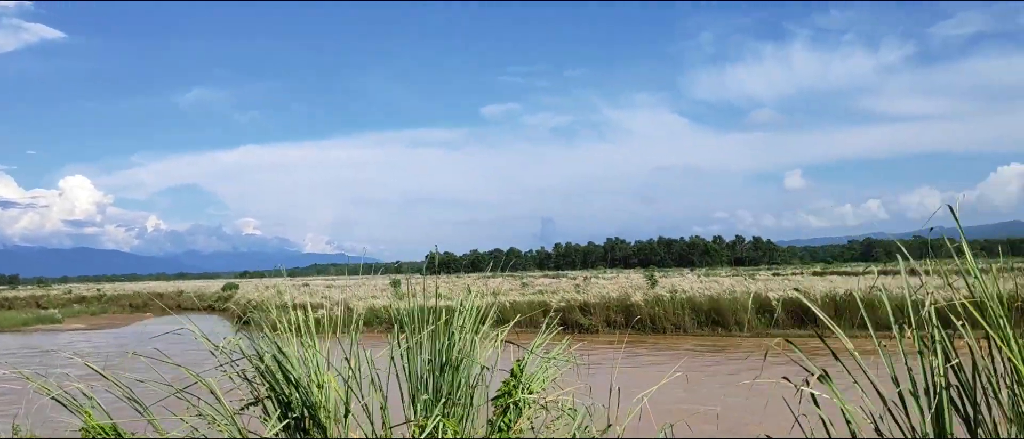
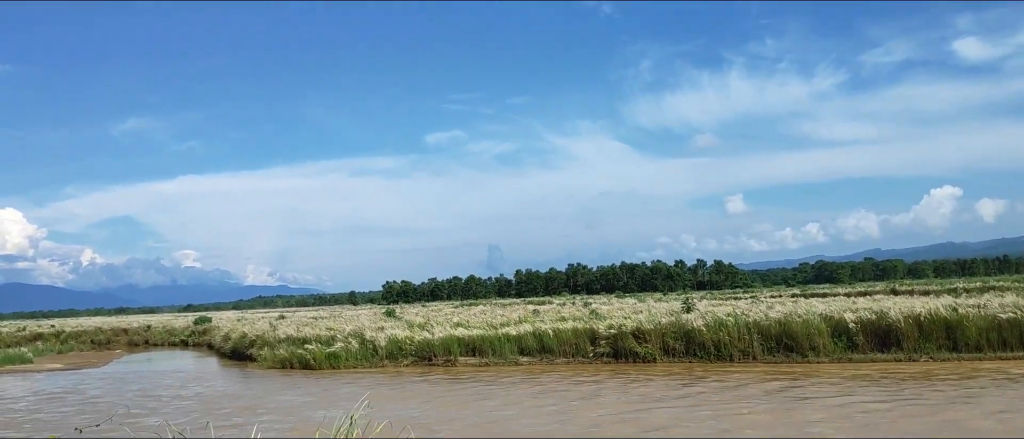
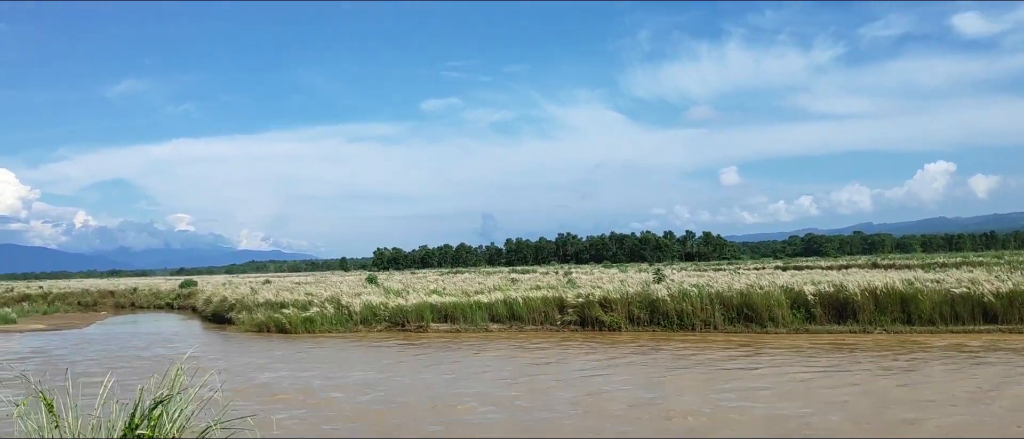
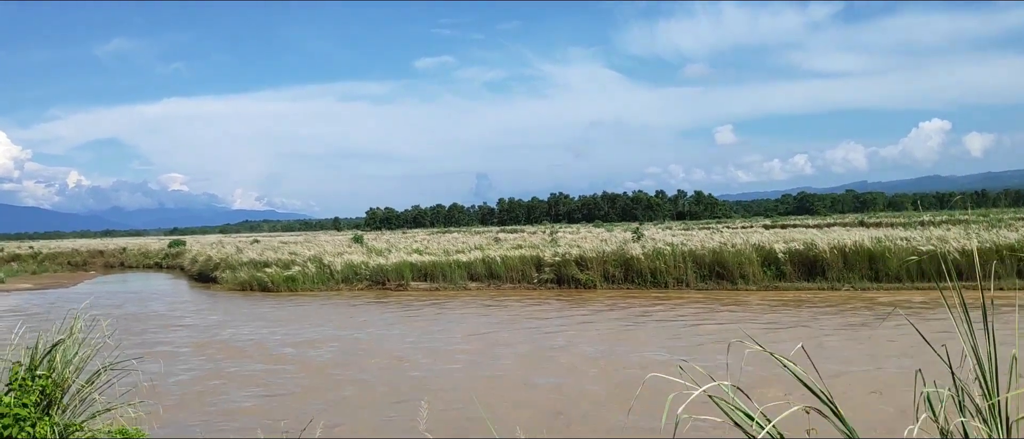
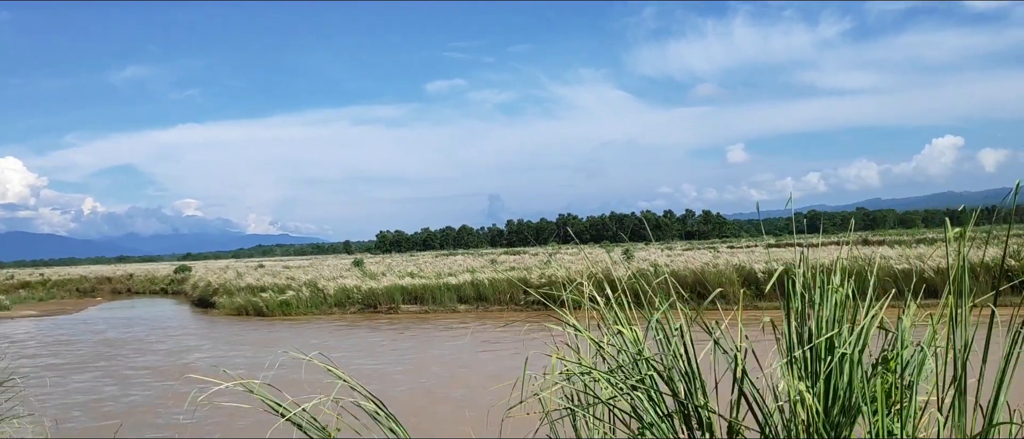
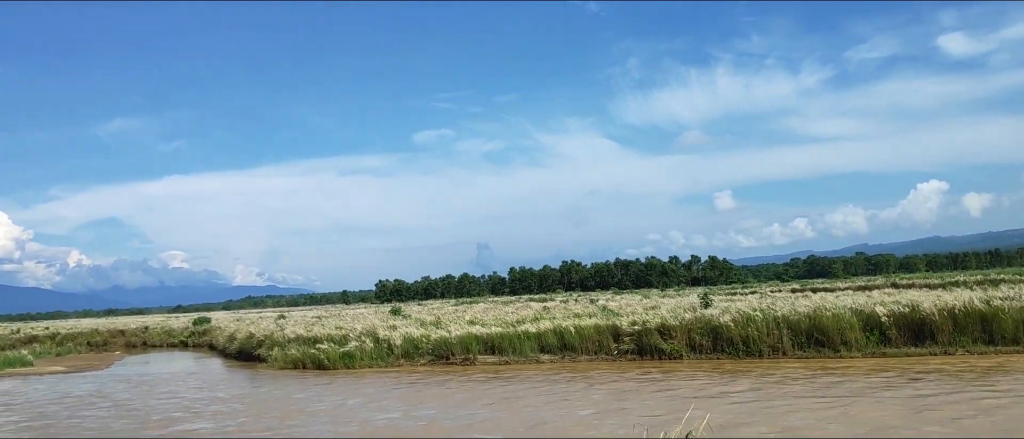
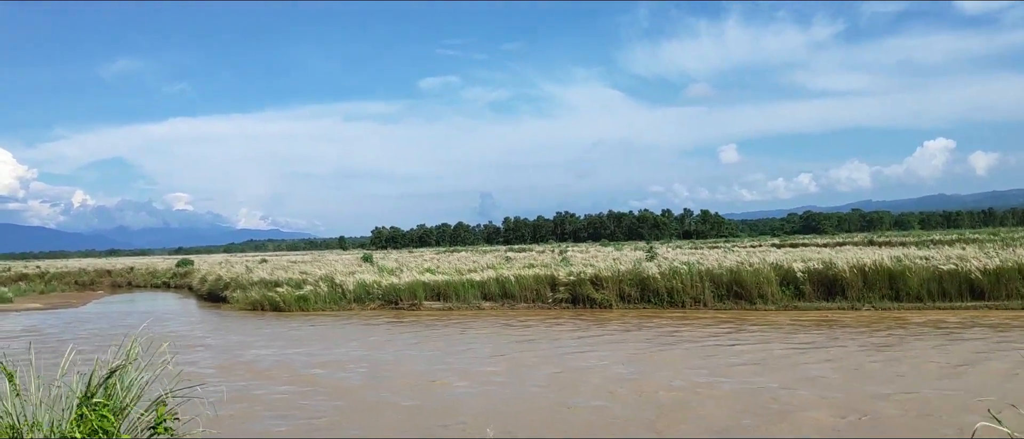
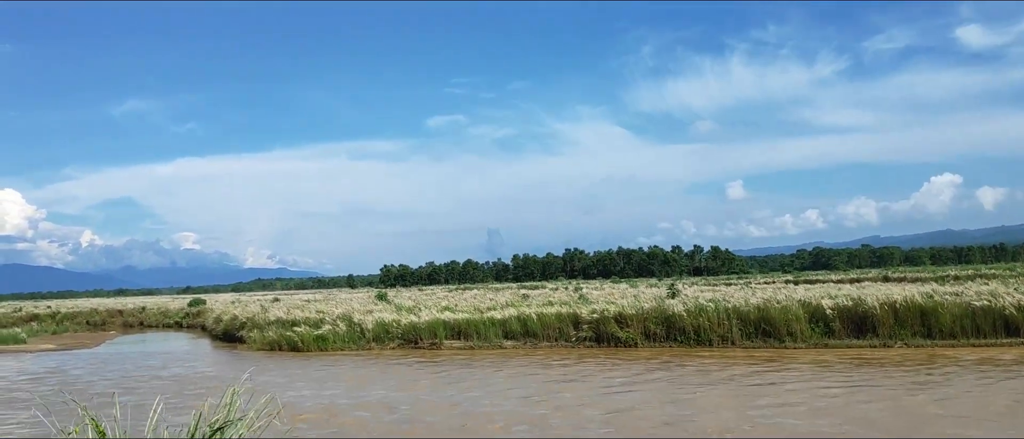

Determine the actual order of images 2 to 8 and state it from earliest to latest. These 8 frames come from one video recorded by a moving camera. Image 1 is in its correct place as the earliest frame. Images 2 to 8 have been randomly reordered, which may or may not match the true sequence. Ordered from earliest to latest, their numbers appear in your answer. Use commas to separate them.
5, 4, 7, 3, 8, 2, 6
